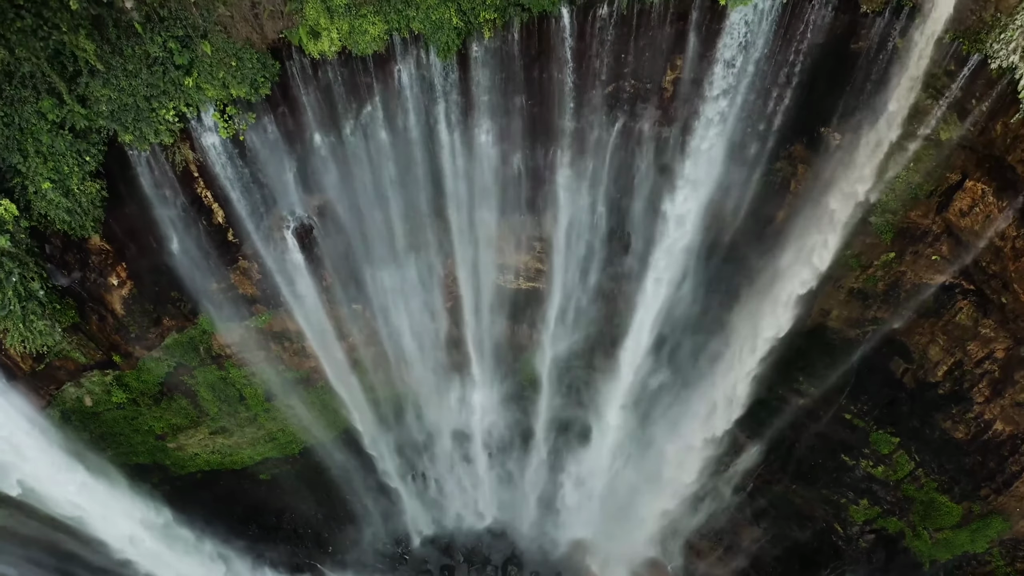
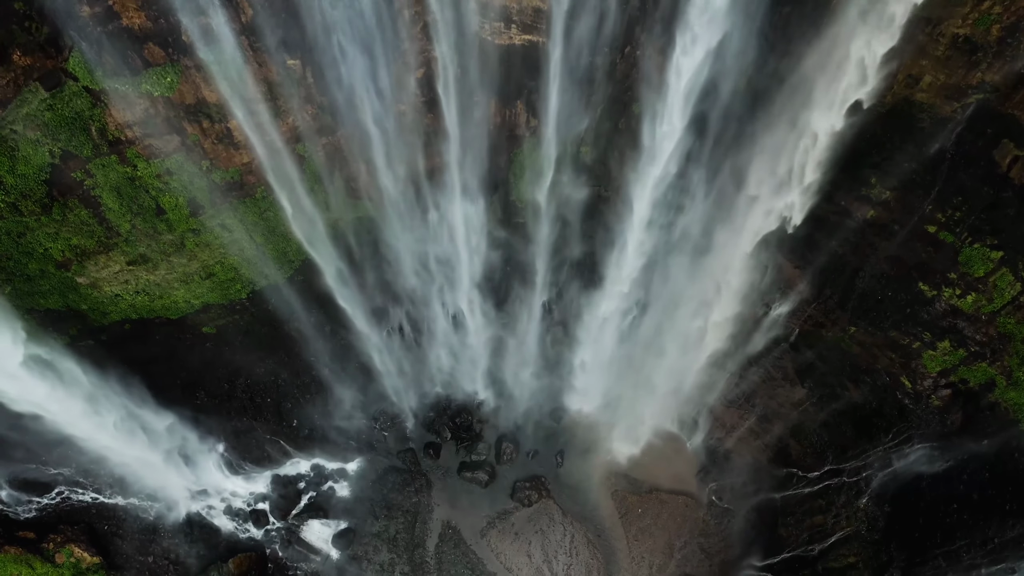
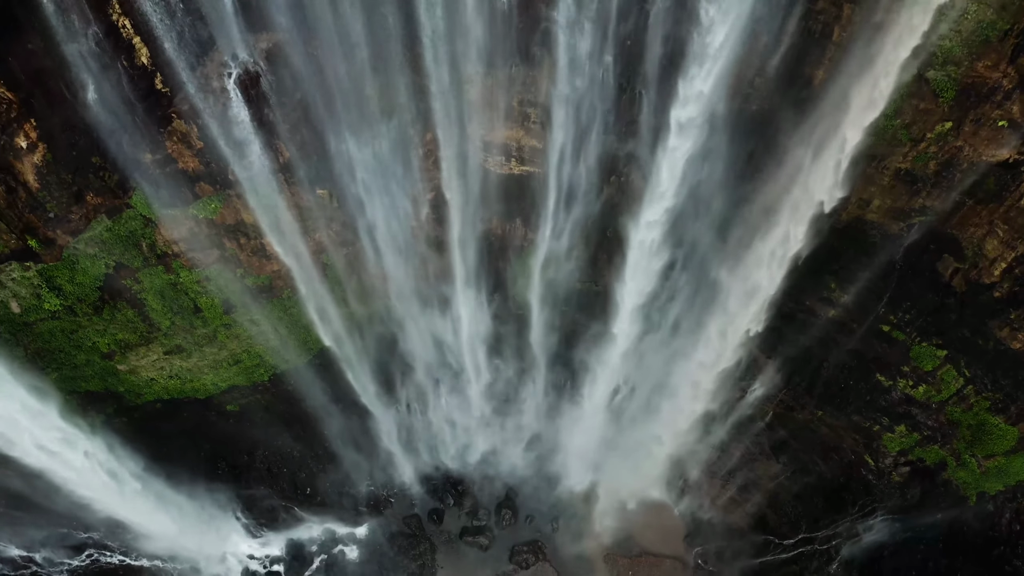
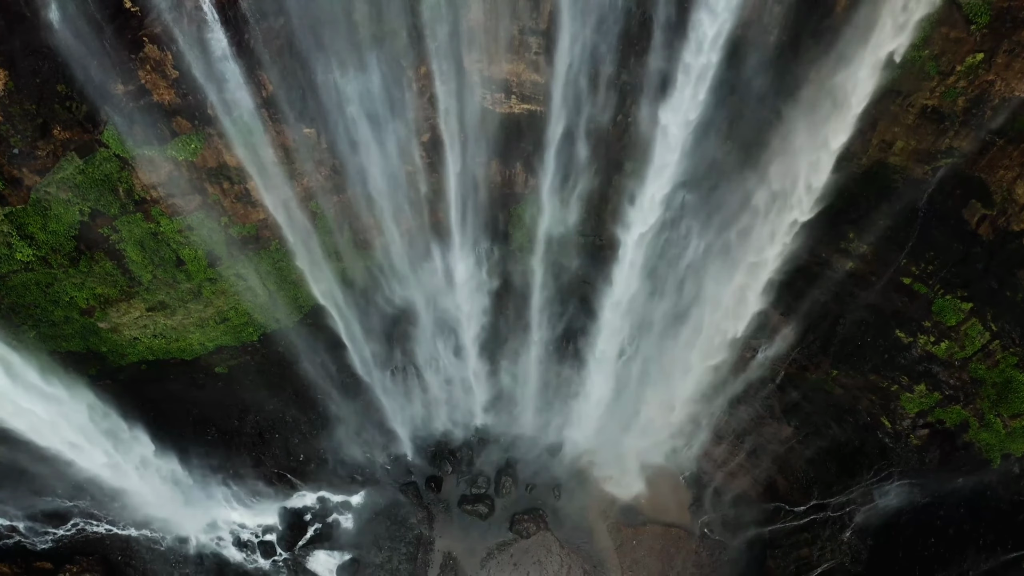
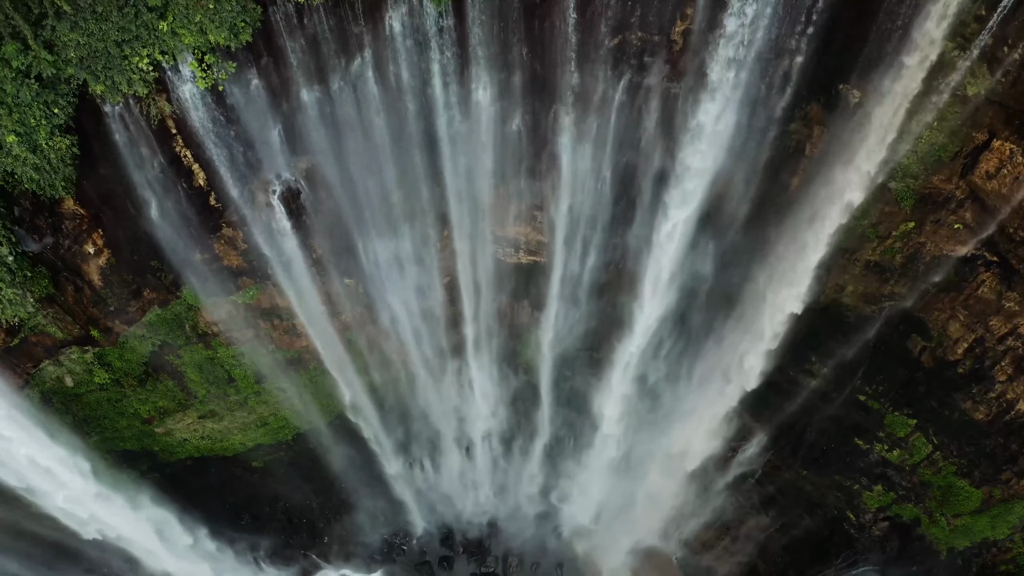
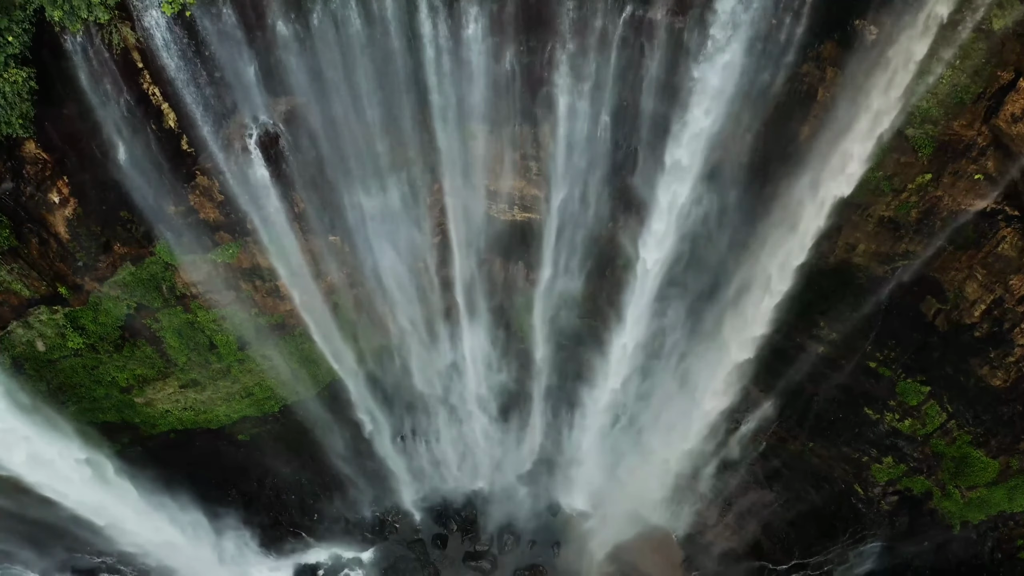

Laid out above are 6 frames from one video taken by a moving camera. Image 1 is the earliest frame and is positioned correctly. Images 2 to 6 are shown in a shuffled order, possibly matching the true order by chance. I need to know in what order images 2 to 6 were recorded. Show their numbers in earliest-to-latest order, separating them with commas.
5, 6, 3, 4, 2
